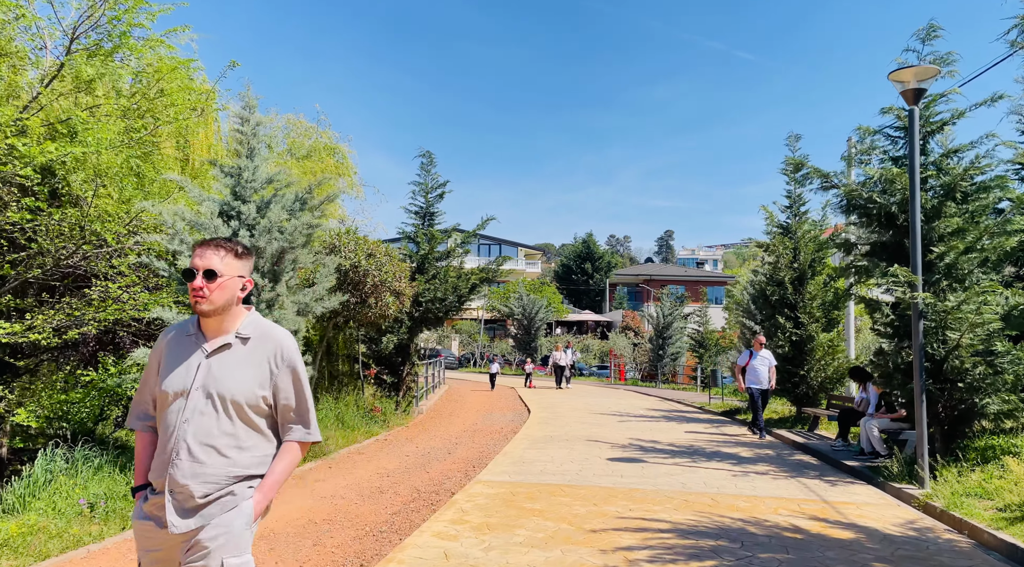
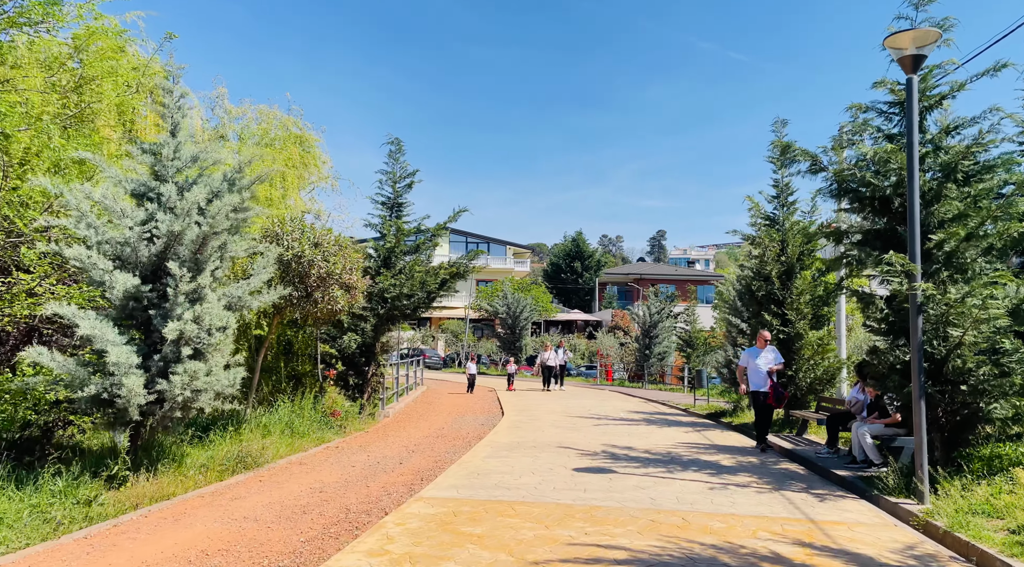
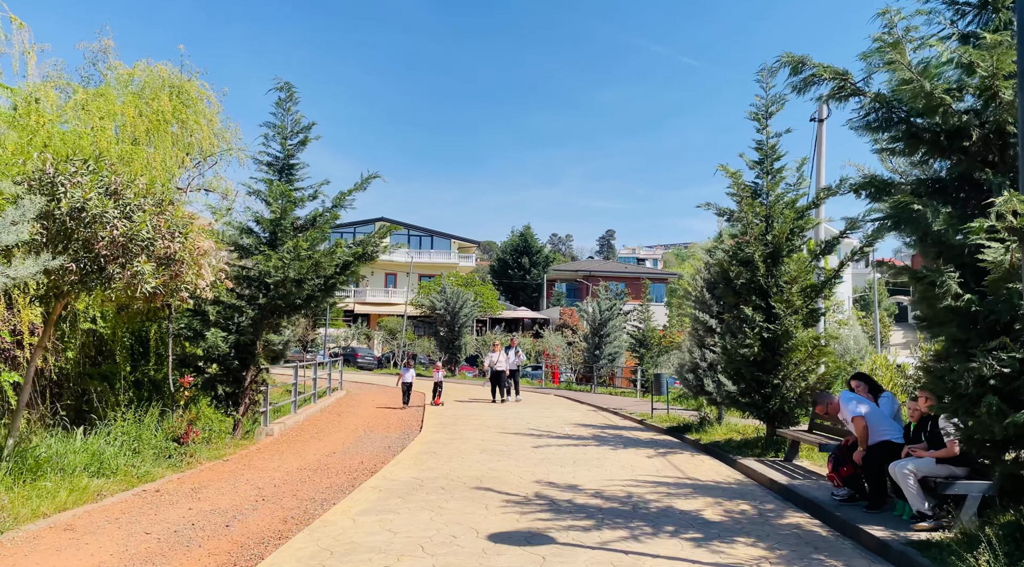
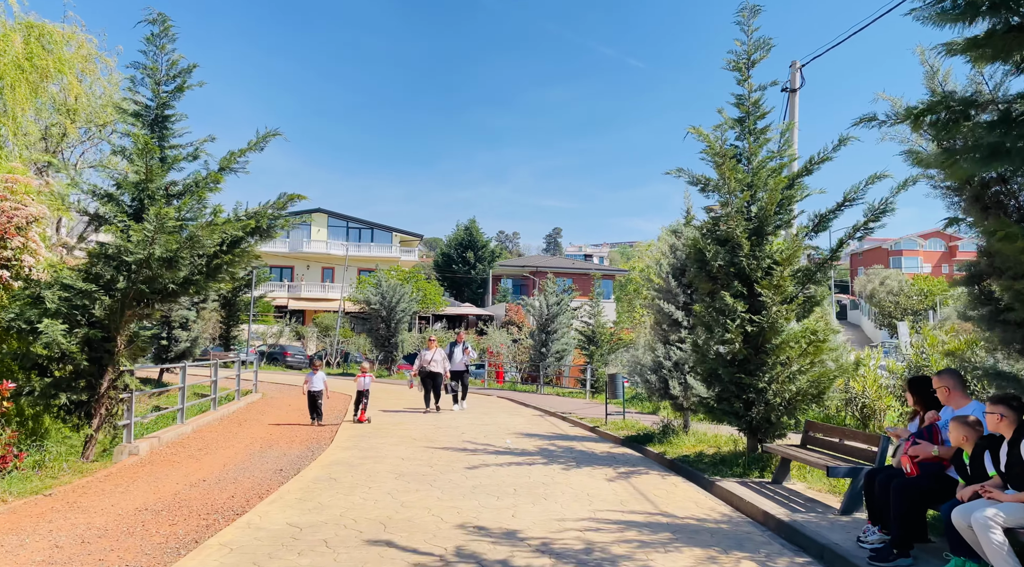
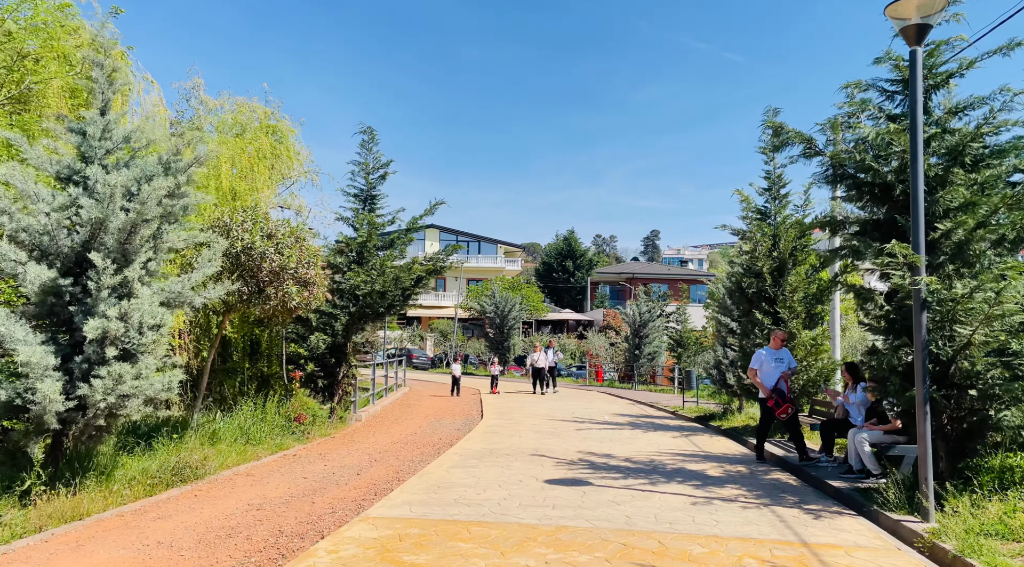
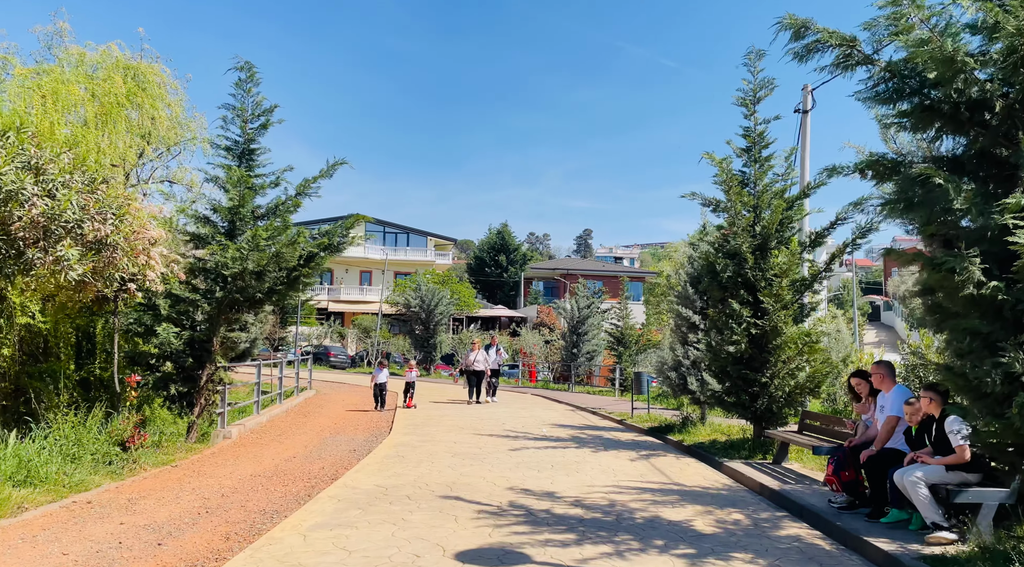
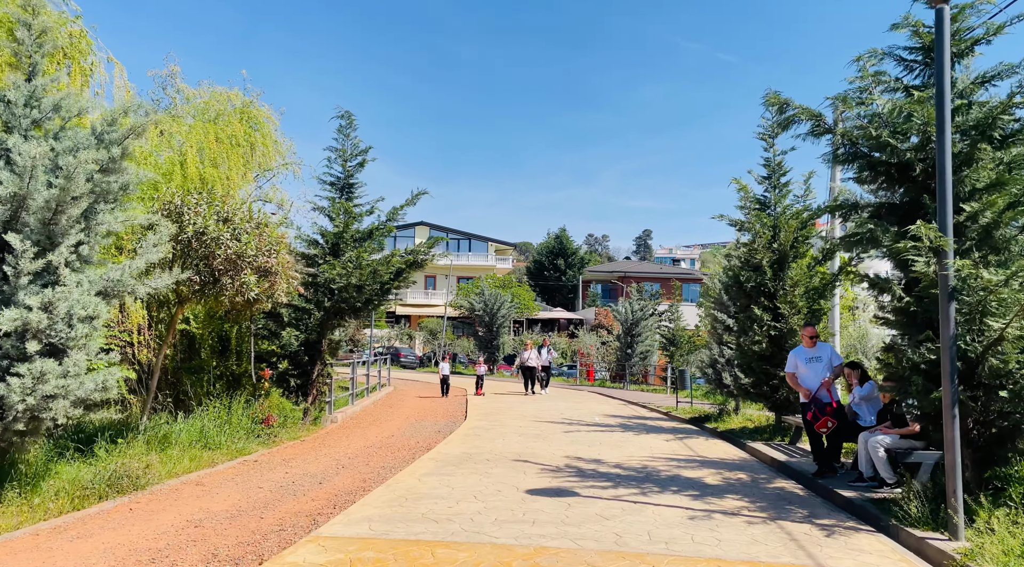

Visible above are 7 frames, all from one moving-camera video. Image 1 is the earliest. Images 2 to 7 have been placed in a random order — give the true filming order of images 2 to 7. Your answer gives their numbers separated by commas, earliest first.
2, 5, 7, 3, 6, 4
